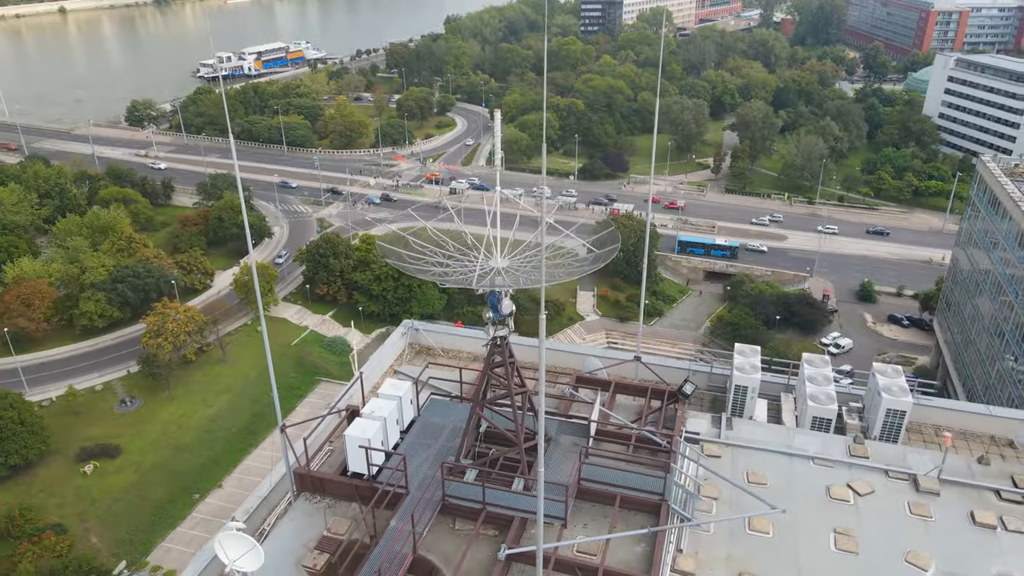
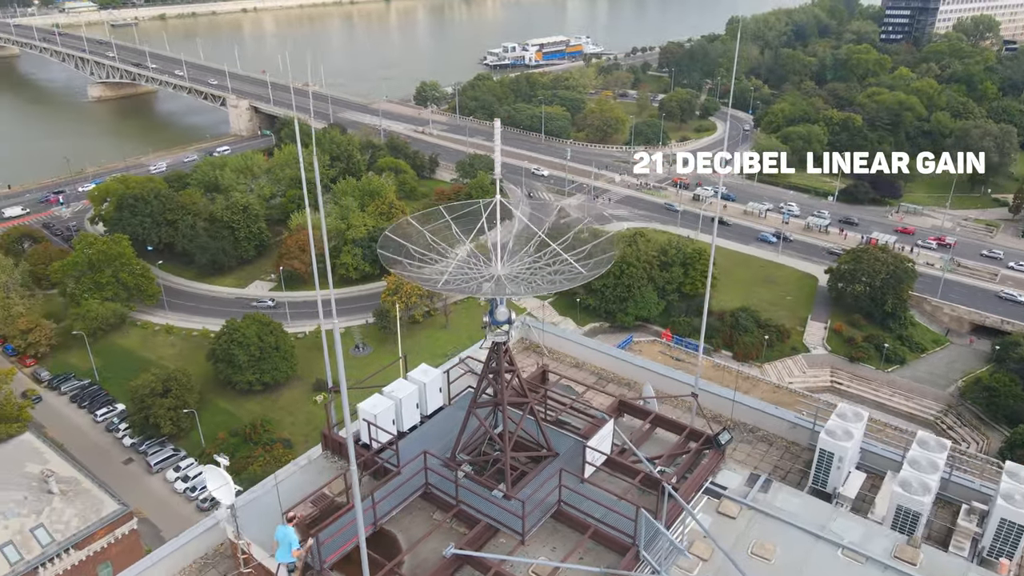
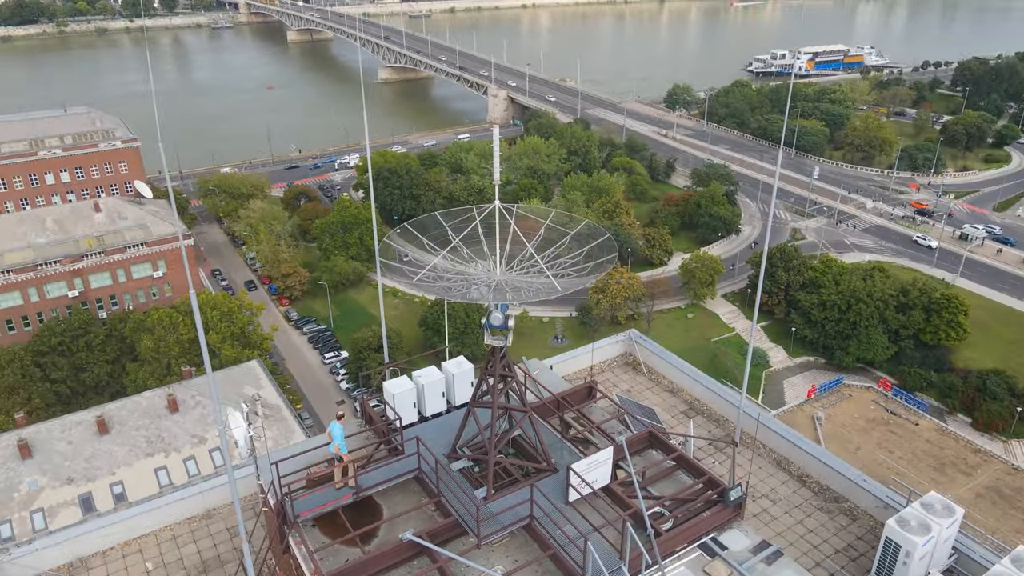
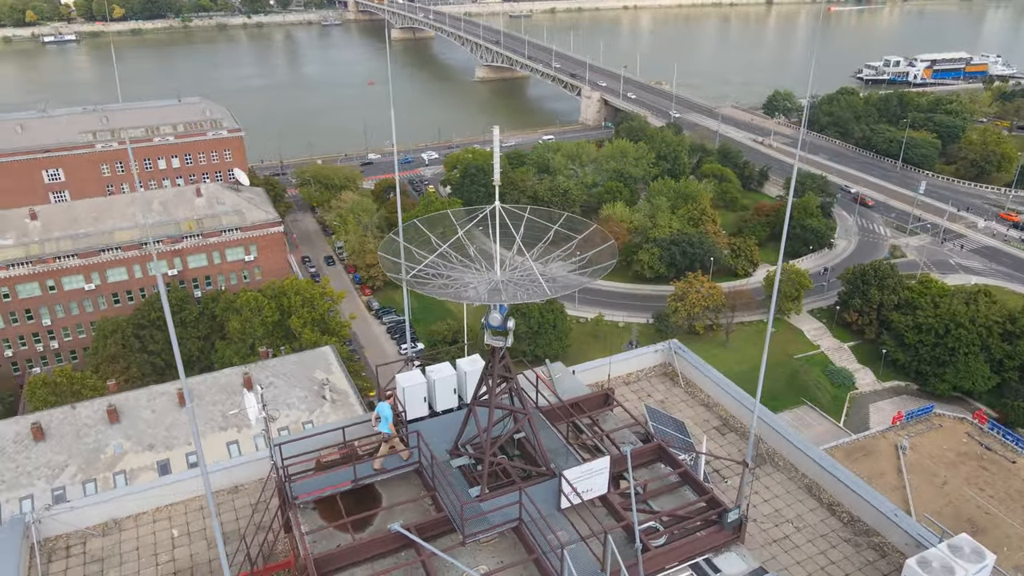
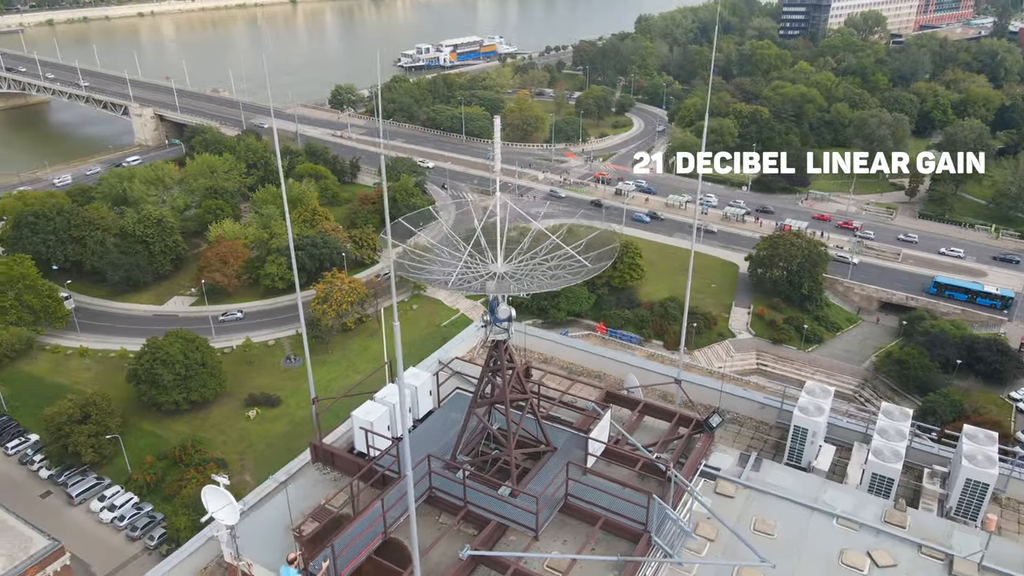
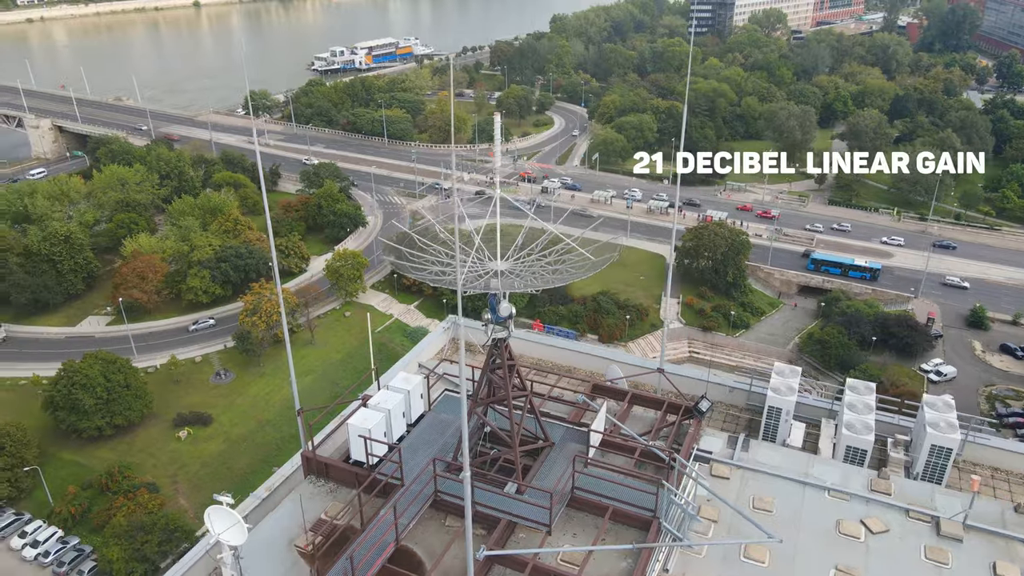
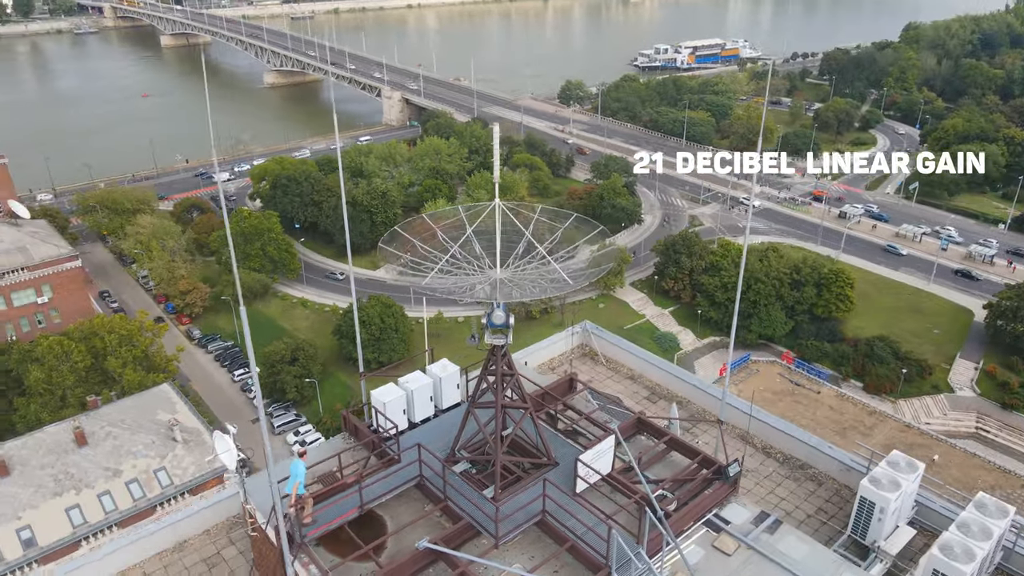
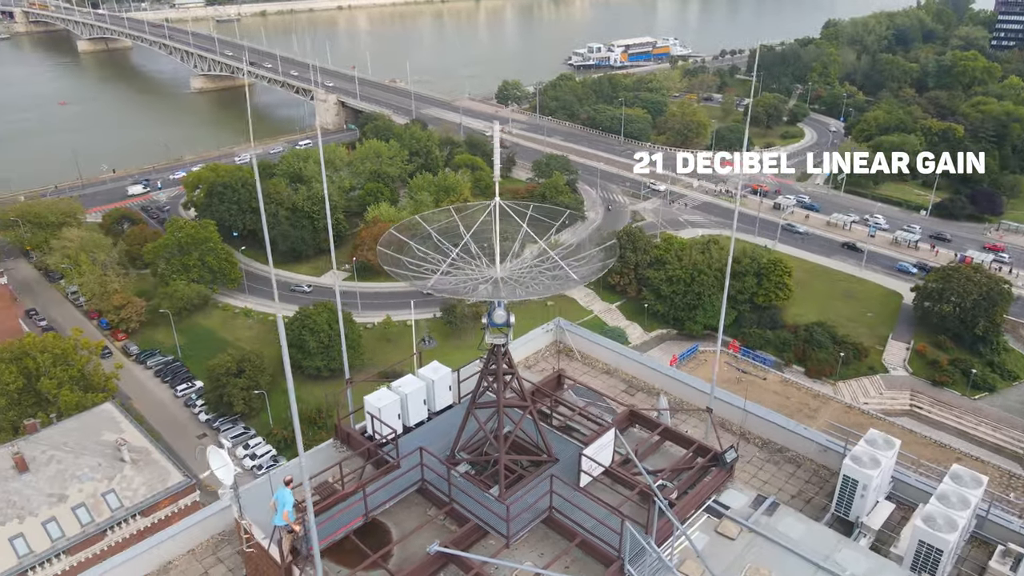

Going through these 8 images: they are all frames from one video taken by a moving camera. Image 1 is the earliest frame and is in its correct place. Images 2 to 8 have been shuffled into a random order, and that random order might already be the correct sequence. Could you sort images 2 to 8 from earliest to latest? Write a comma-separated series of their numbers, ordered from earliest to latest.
6, 5, 2, 8, 7, 3, 4
